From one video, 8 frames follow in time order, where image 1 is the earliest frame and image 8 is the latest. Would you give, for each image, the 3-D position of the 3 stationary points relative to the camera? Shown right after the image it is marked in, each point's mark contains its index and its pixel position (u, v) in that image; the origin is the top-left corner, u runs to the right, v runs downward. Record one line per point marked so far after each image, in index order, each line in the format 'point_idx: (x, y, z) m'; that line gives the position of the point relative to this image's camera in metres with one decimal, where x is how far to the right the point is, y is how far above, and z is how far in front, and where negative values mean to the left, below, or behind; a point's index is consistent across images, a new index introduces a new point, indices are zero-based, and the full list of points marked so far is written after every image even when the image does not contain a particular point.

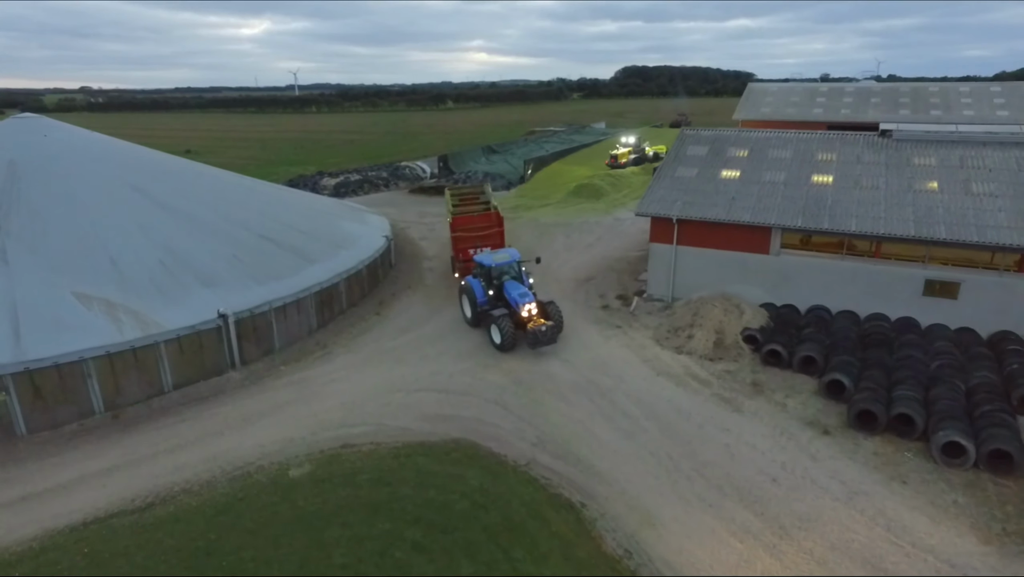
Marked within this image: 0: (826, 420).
0: (+7.0, -2.9, +13.6) m
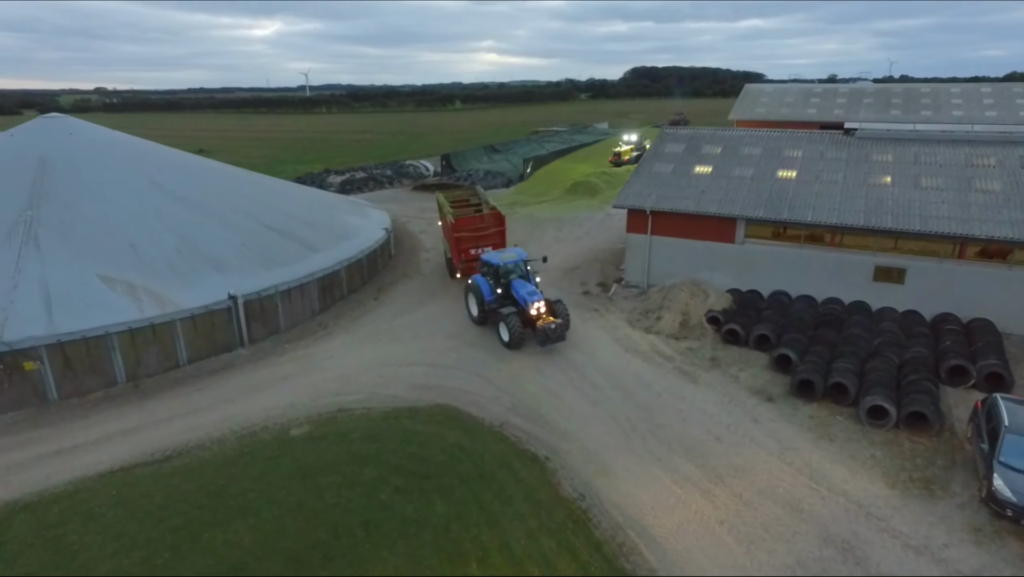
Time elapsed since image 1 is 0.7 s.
0: (+6.4, -2.5, +15.1) m
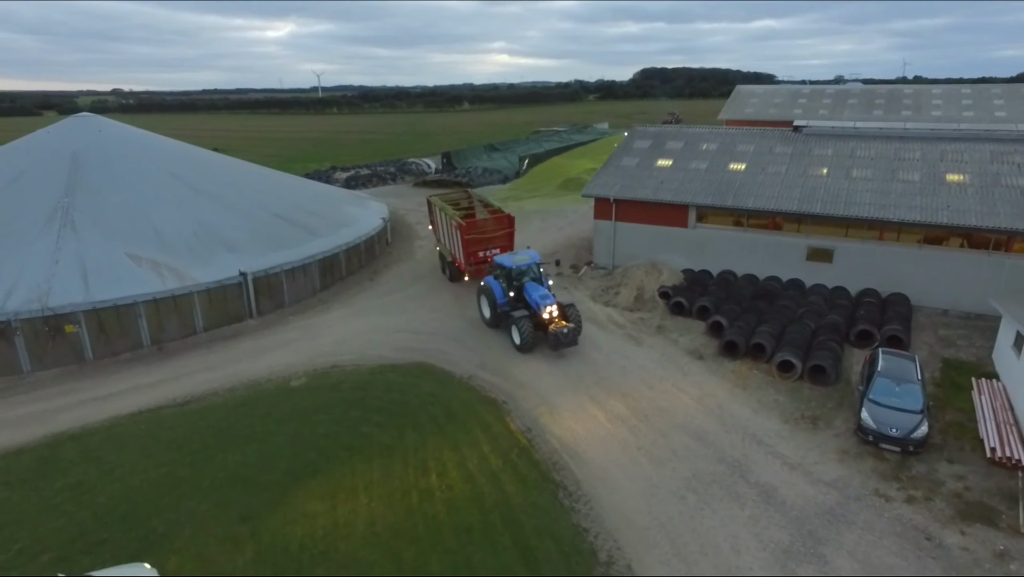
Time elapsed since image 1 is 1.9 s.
0: (+5.5, -1.8, +17.5) m
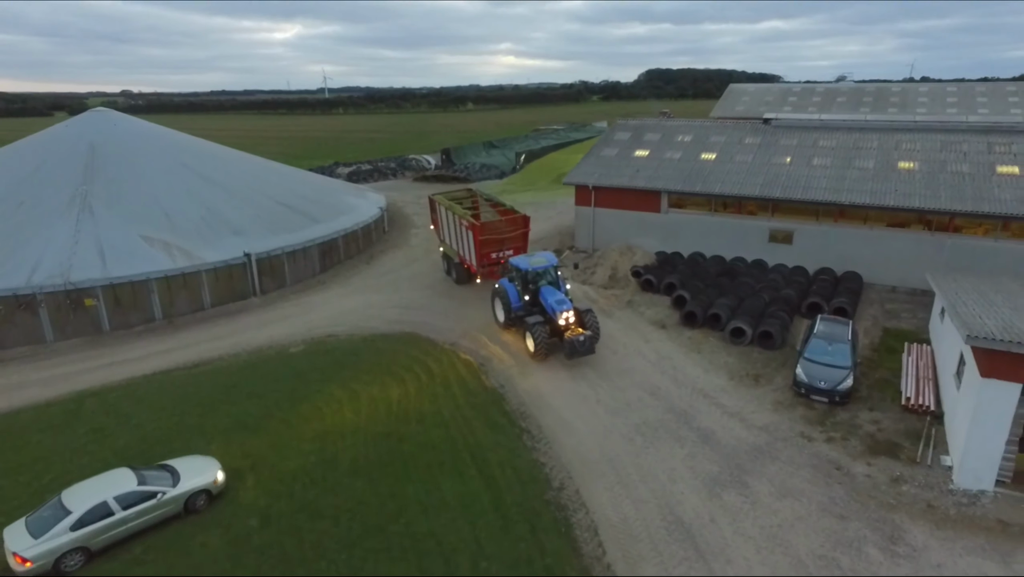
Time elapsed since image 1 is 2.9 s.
0: (+4.8, -1.0, +19.1) m
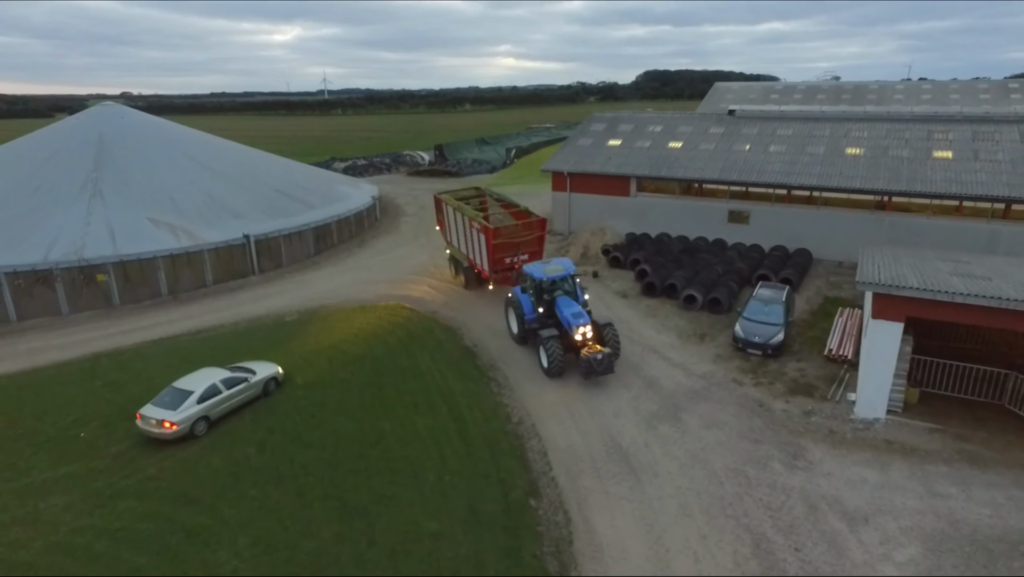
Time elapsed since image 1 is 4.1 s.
0: (+4.0, -0.1, +20.9) m
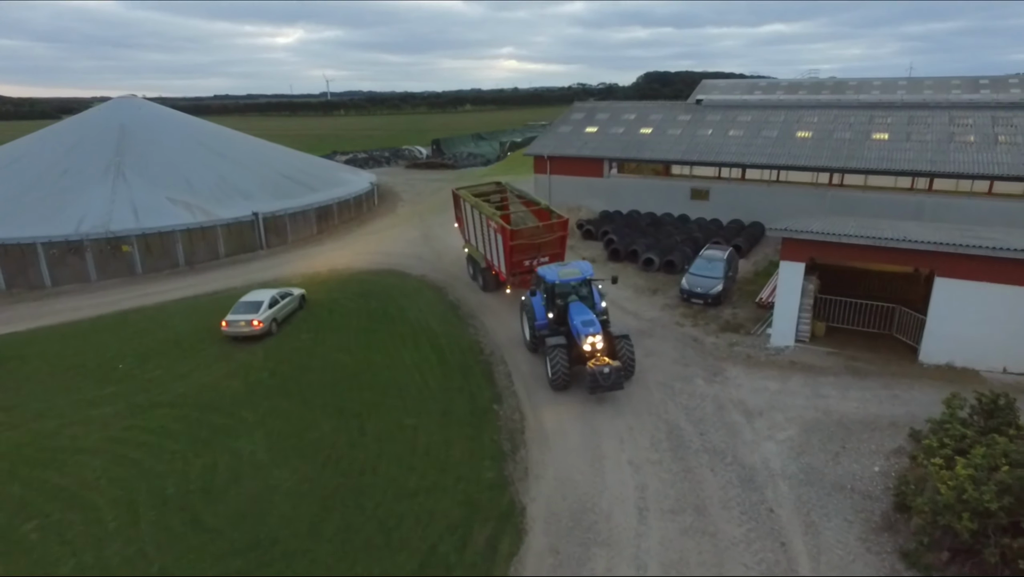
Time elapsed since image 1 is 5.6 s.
0: (+3.3, +1.1, +23.4) m
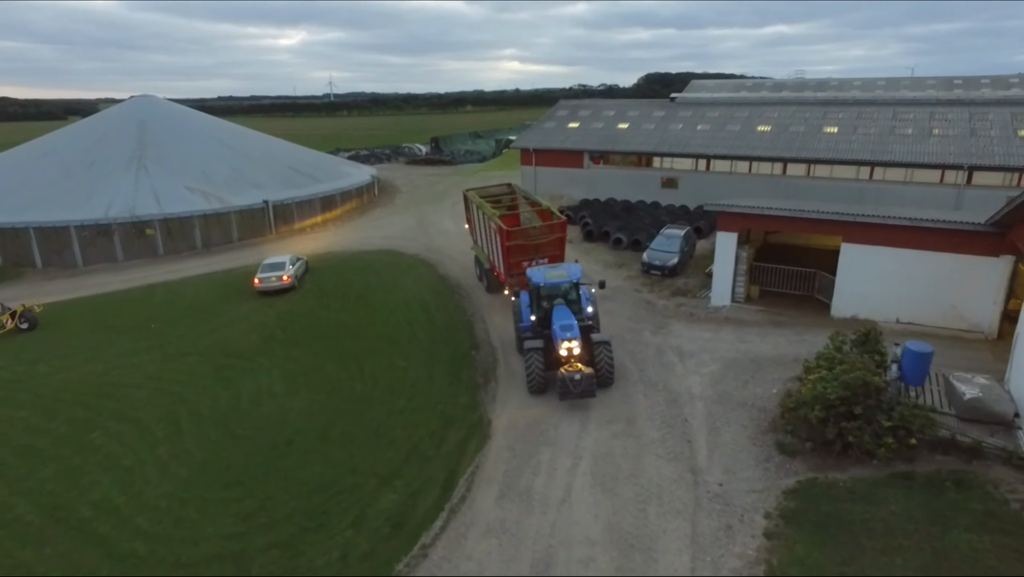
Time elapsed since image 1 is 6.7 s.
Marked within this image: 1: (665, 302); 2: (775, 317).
0: (+2.6, +2.1, +26.0) m
1: (+4.8, -0.4, +18.9) m
2: (+7.3, -0.8, +16.9) m
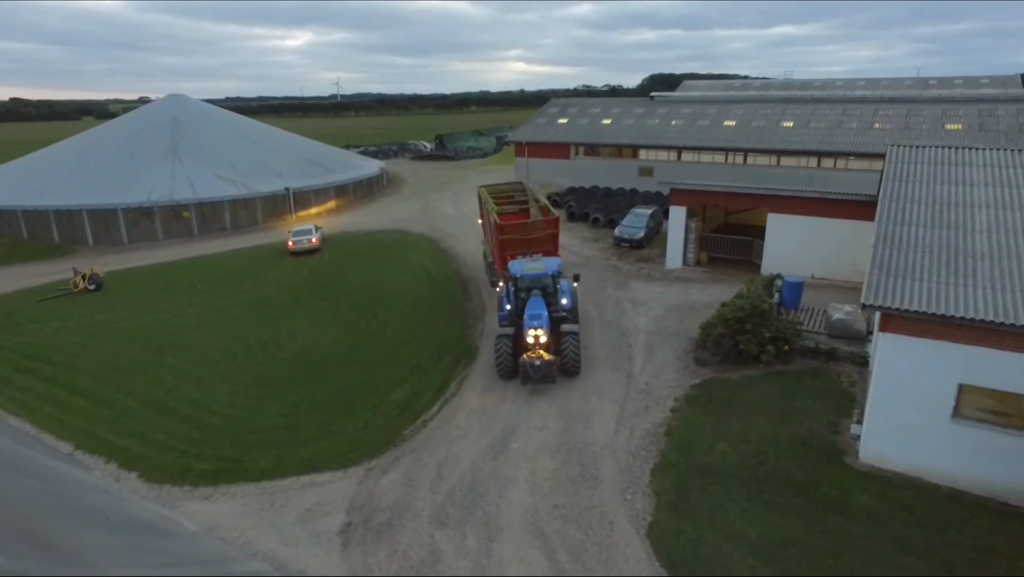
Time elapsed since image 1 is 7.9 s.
0: (+2.3, +3.3, +29.5) m
1: (+4.3, +0.8, +22.4) m
2: (+6.8, +0.4, +20.4) m
